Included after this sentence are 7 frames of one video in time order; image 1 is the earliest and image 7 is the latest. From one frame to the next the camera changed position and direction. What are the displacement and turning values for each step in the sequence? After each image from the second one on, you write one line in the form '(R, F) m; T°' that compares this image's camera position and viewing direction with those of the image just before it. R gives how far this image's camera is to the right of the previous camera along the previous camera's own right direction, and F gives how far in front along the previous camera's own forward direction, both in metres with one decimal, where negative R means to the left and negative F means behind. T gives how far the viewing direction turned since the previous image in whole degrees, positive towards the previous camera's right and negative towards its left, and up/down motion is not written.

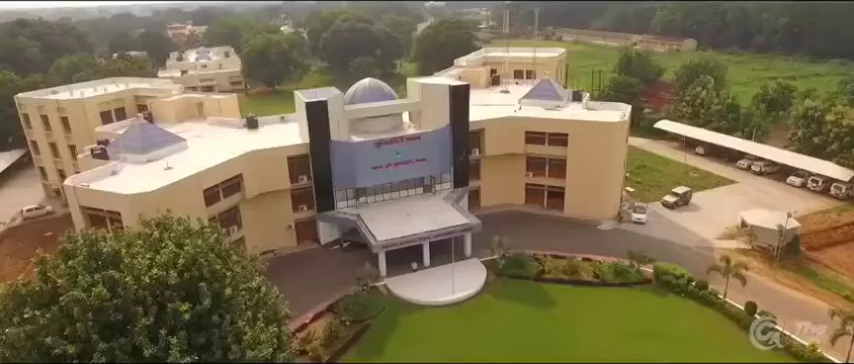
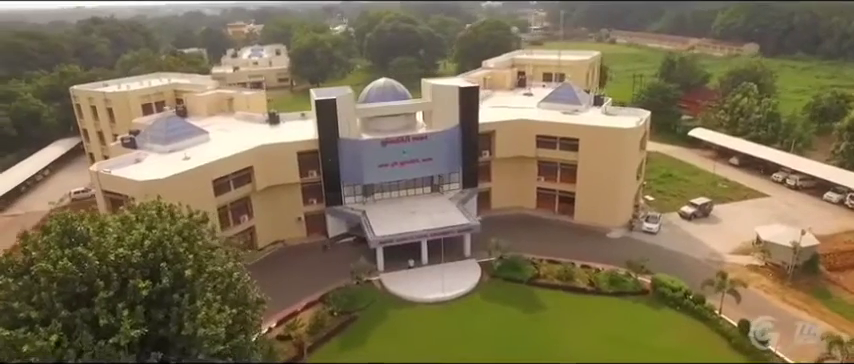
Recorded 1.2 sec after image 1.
(+3.5, -0.4) m; -6°
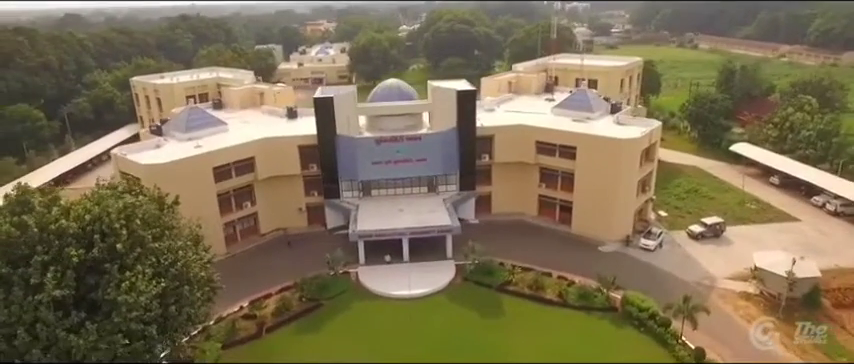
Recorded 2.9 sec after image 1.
(+6.4, -0.2) m; -9°
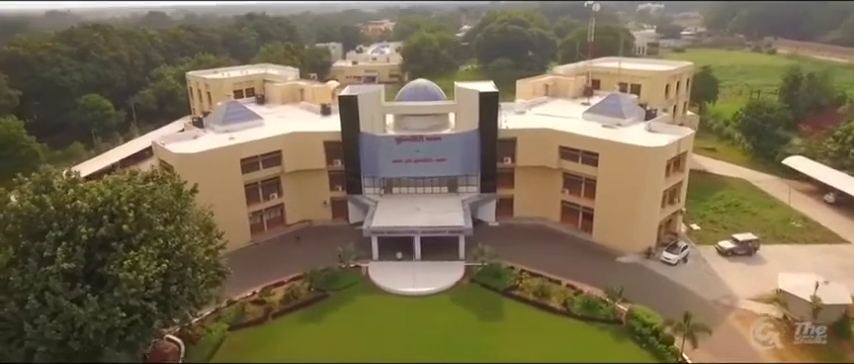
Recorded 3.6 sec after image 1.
(+3.1, -0.1) m; -7°
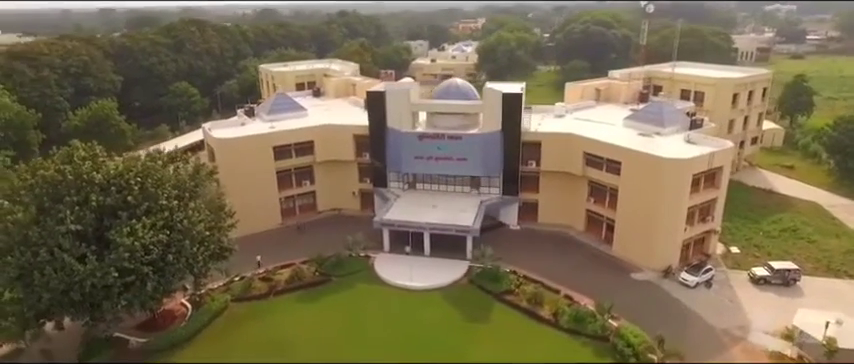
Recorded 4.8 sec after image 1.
(+5.7, 0.0) m; -11°
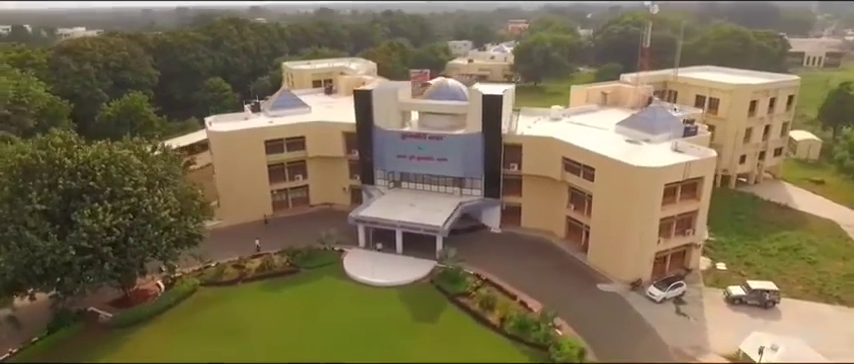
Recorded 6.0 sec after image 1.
(+5.9, +0.1) m; -7°
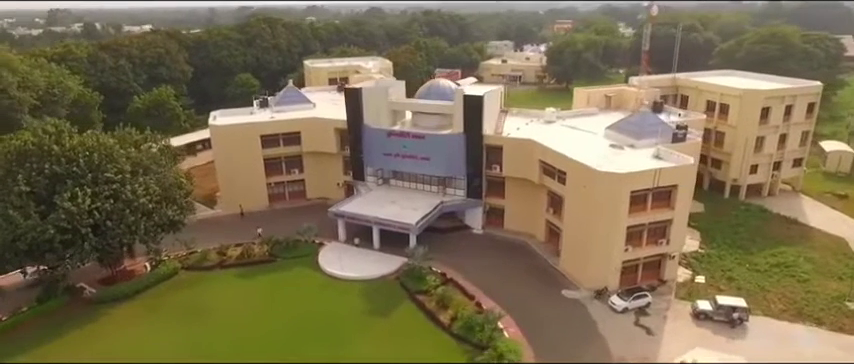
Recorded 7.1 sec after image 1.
(+5.4, -0.1) m; -6°
